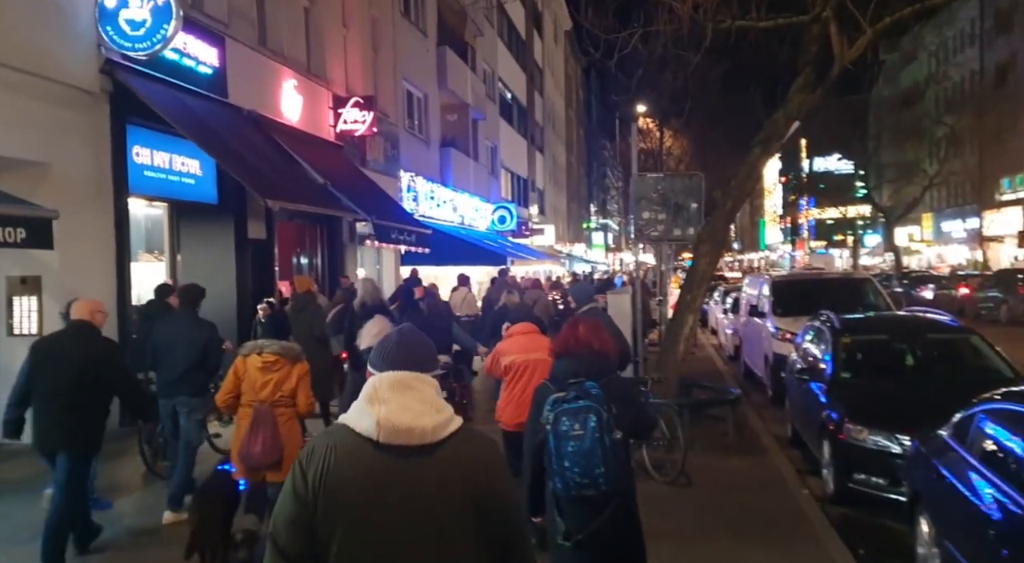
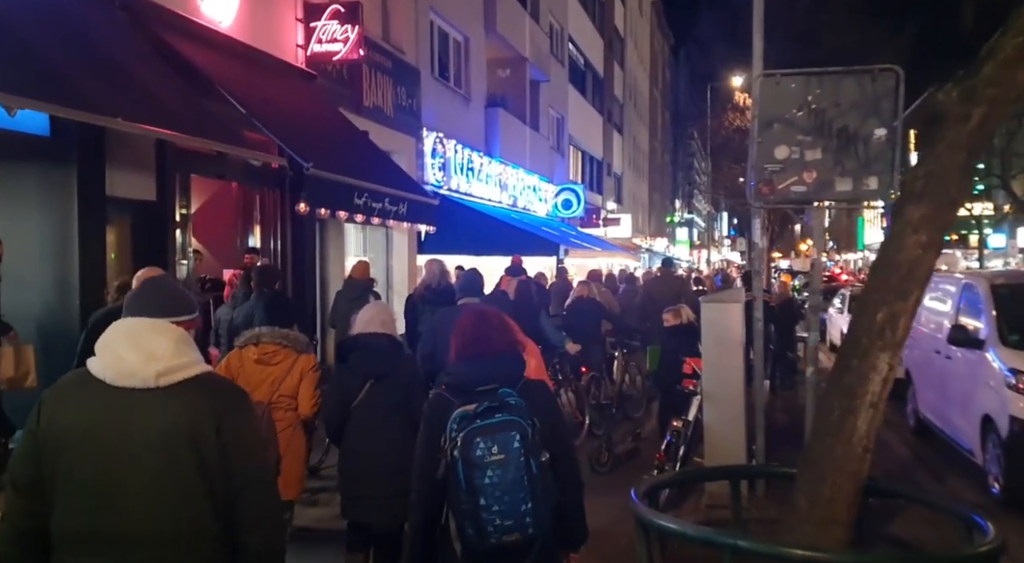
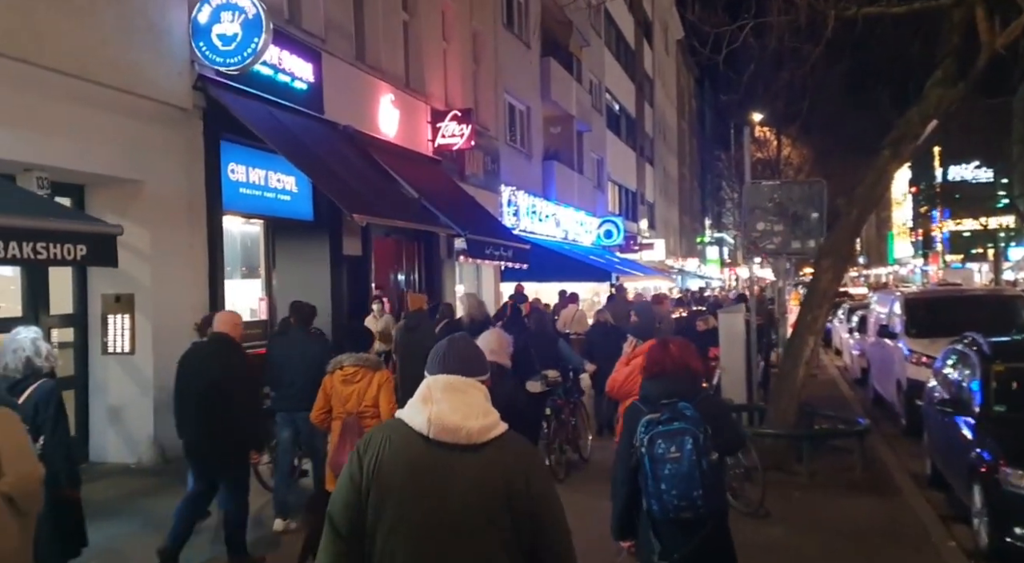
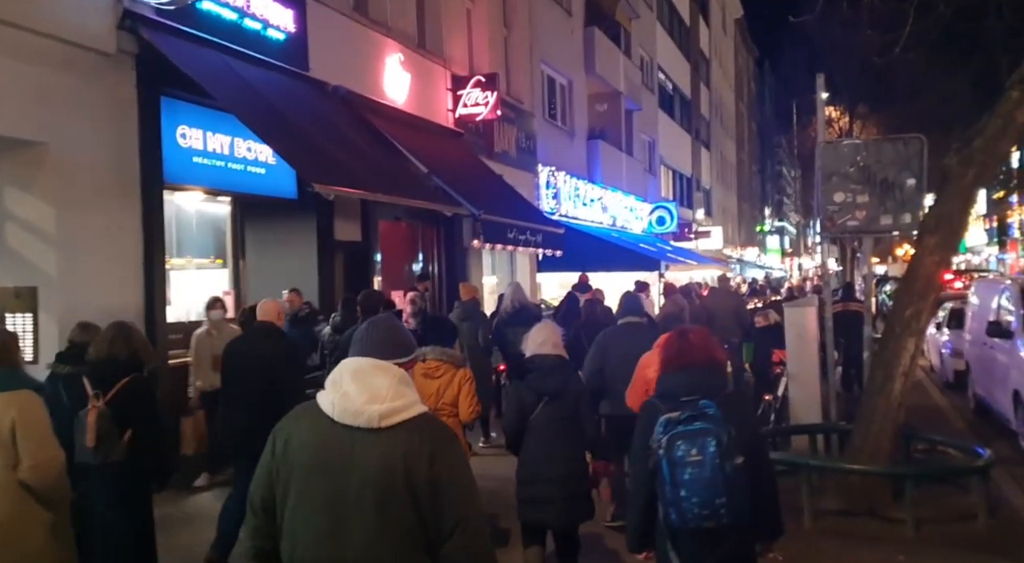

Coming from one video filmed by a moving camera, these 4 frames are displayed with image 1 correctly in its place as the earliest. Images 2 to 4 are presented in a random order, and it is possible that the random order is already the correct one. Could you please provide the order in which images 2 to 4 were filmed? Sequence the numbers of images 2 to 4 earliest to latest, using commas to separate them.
3, 4, 2
